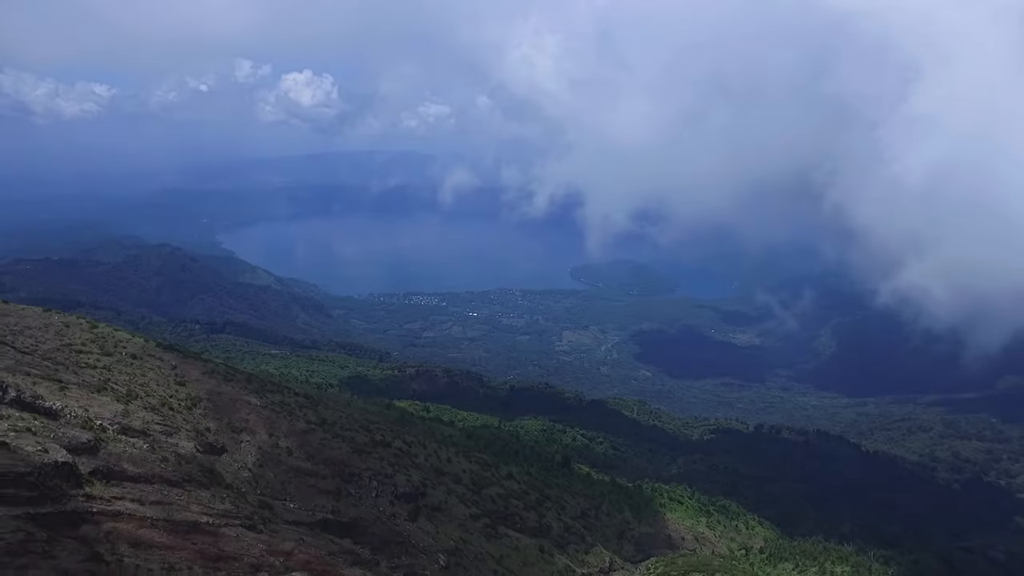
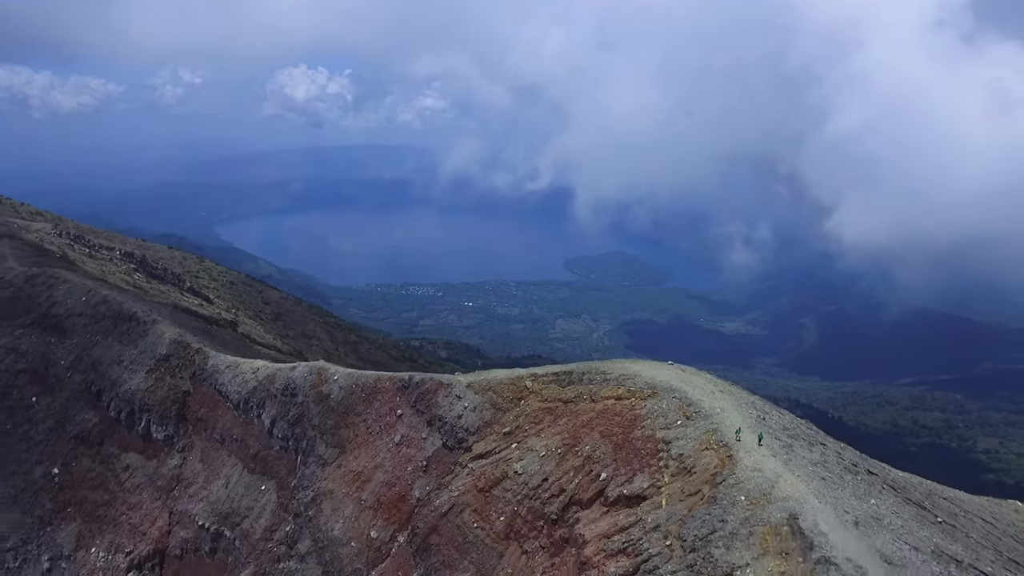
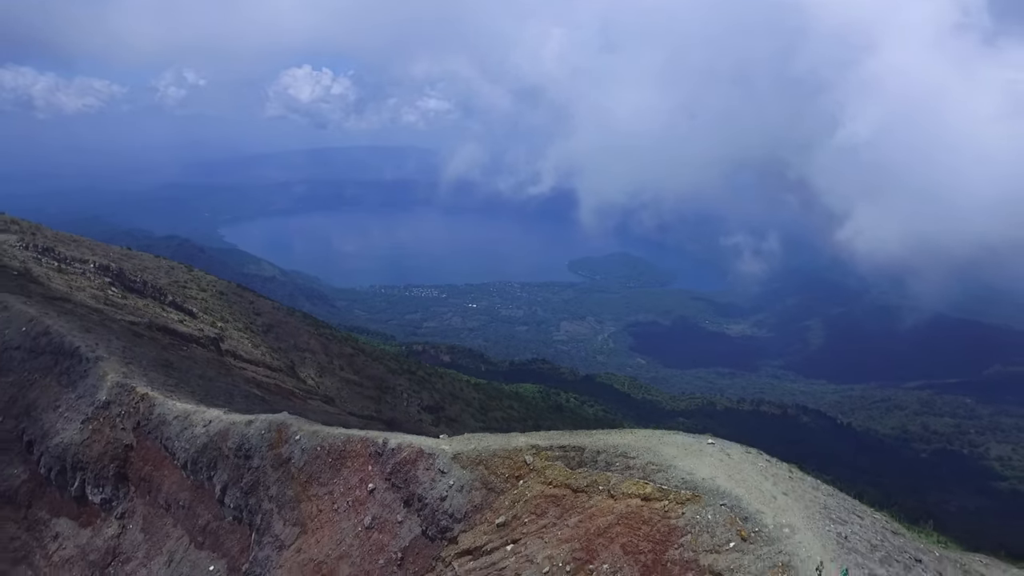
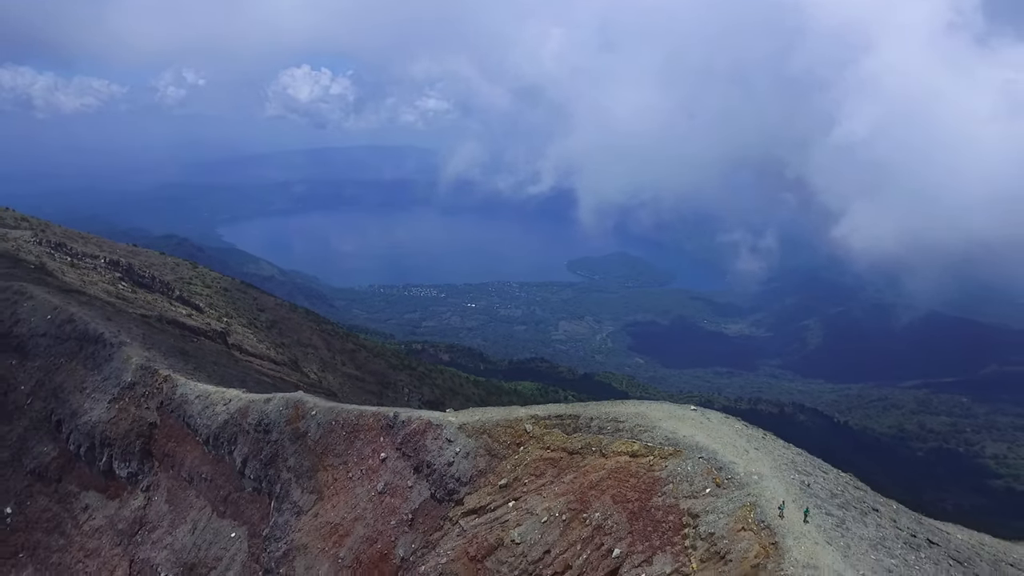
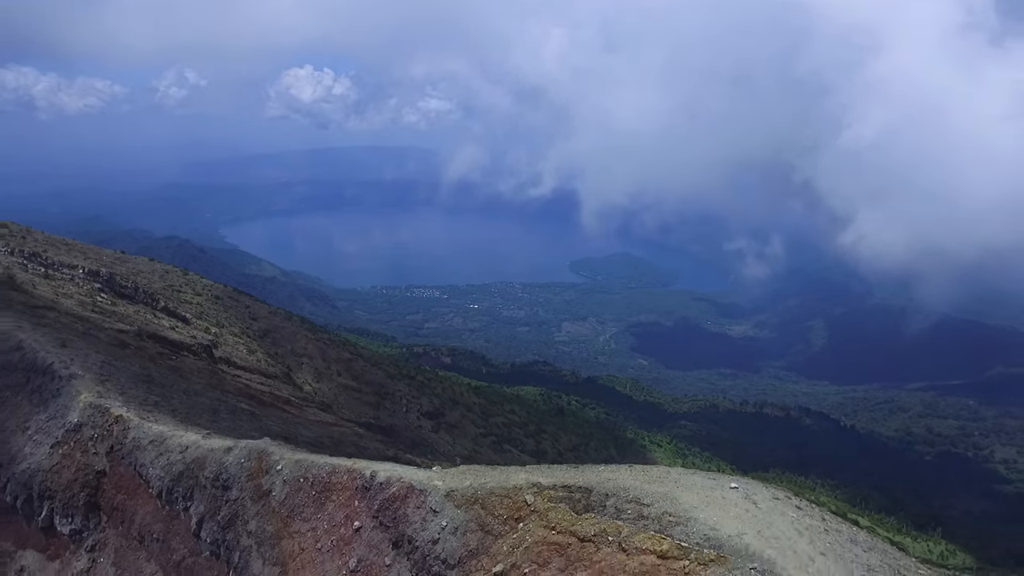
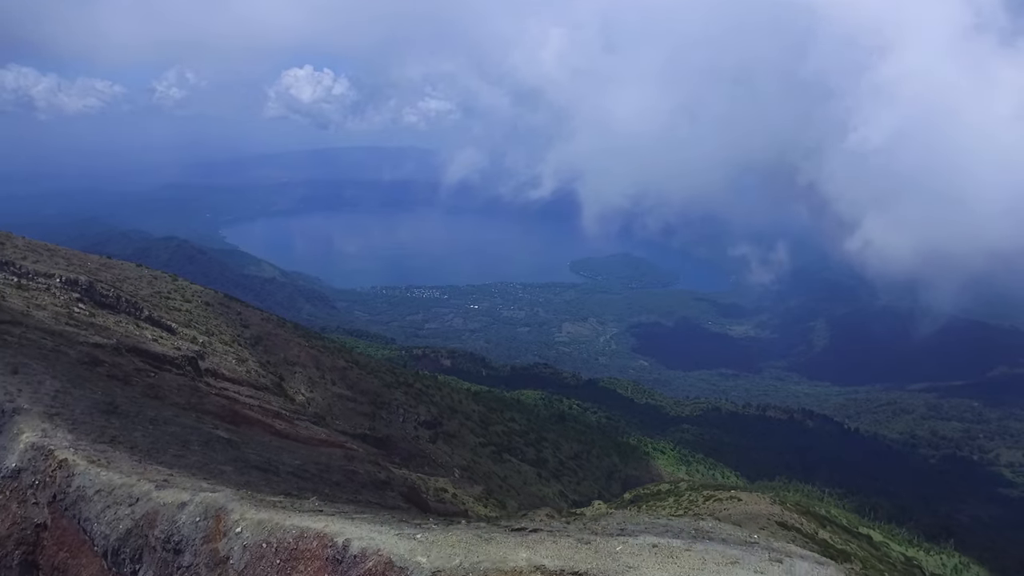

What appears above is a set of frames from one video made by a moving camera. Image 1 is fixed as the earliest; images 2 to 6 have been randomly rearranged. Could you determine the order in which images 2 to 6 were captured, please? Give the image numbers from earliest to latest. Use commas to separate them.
6, 5, 3, 4, 2
